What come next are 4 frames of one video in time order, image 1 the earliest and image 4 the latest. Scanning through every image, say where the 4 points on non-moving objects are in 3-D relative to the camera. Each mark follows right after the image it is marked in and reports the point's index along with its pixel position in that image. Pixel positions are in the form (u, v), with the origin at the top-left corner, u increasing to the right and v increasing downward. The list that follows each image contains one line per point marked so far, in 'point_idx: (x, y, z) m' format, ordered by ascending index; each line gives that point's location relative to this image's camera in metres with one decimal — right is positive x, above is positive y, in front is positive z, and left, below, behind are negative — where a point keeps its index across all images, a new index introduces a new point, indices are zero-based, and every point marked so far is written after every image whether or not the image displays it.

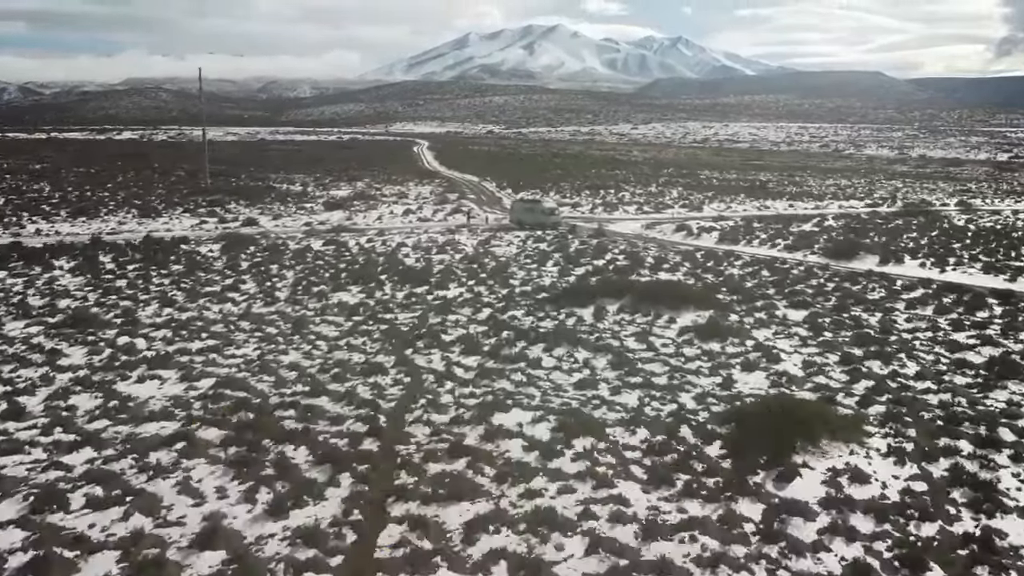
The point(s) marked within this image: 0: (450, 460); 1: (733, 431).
0: (-1.1, -3.2, +13.5) m
1: (+4.4, -2.9, +14.7) m
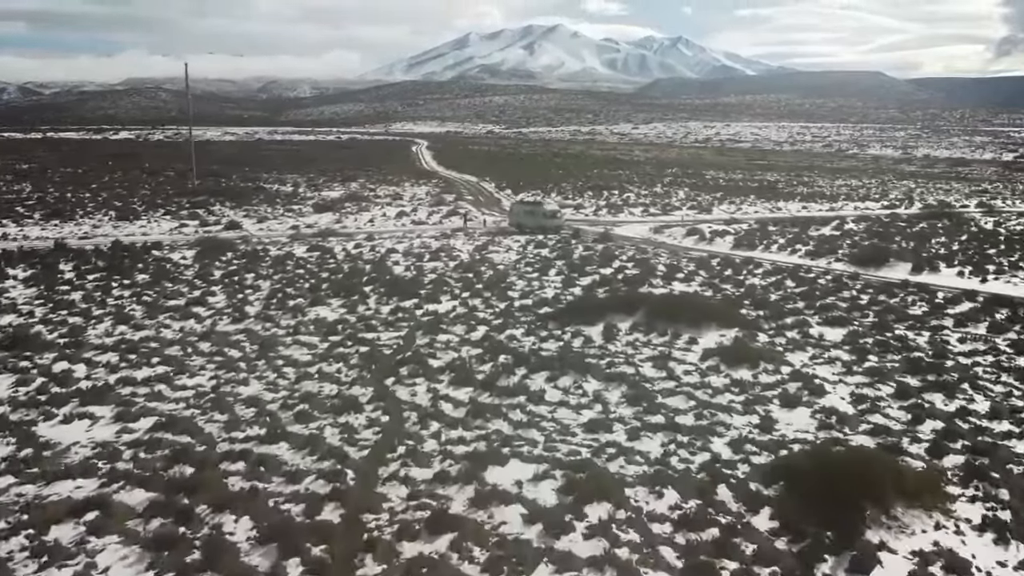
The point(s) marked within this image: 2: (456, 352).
0: (-1.2, -3.6, +10.6) m
1: (+4.4, -3.3, +11.9) m
2: (-1.5, -1.7, +19.3) m
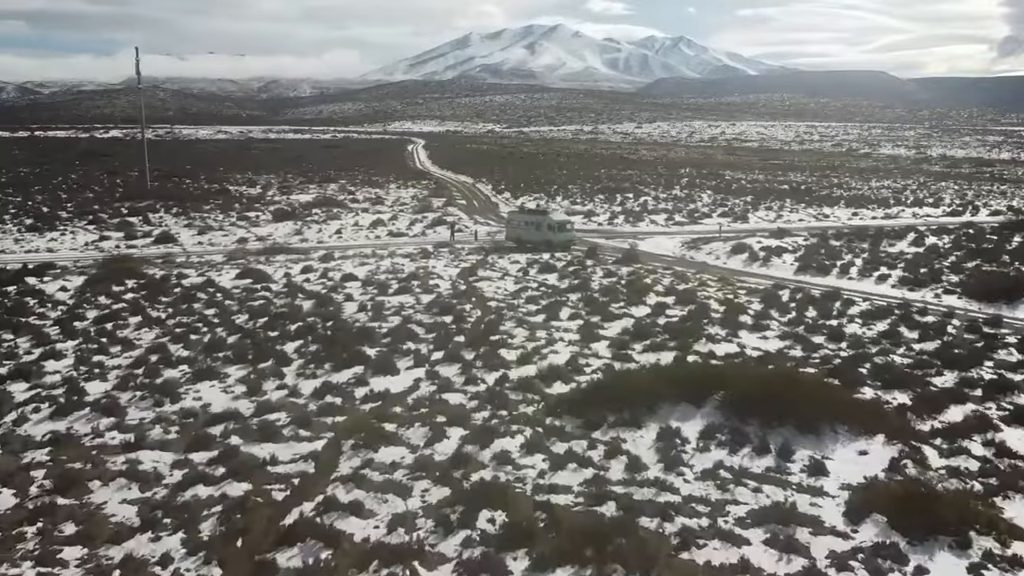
0: (-1.3, -5.0, +2.0) m
1: (+4.2, -4.7, +3.3) m
2: (-1.6, -3.1, +10.7) m
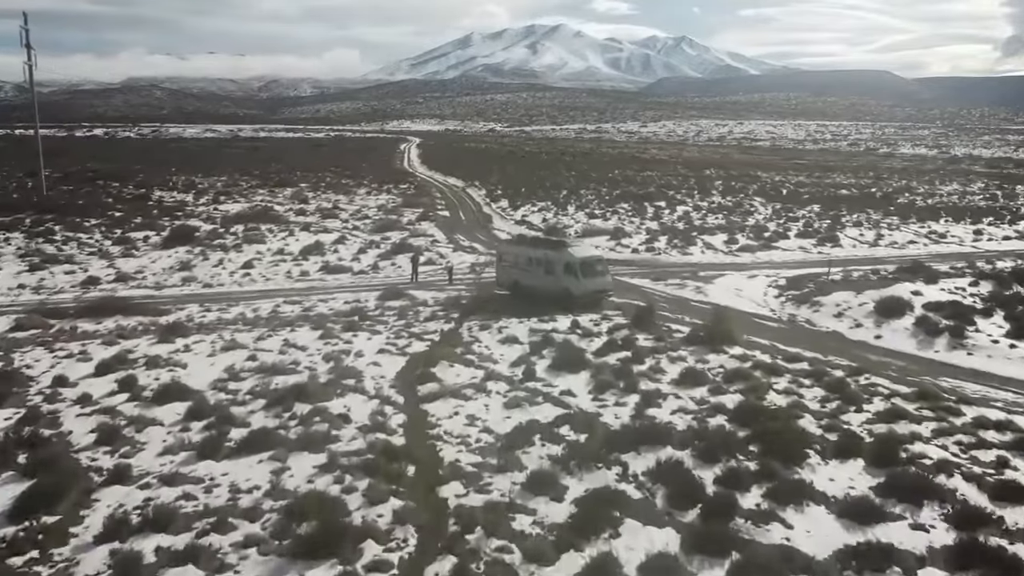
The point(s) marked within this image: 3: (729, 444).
0: (-1.6, -7.2, -11.1) m
1: (+4.0, -6.9, -9.8) m
2: (-1.8, -5.2, -2.4) m
3: (+3.2, -2.3, +10.8) m
